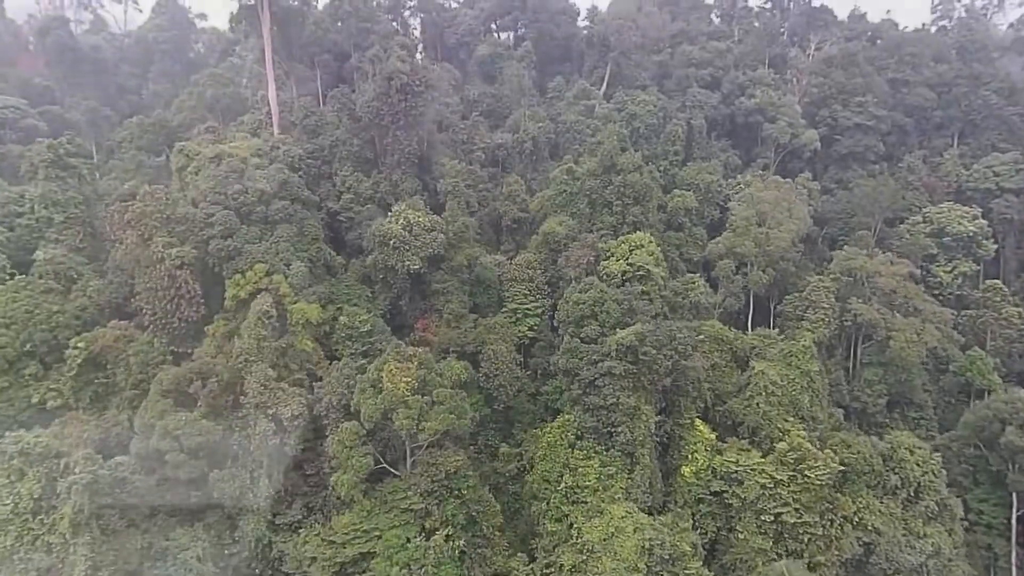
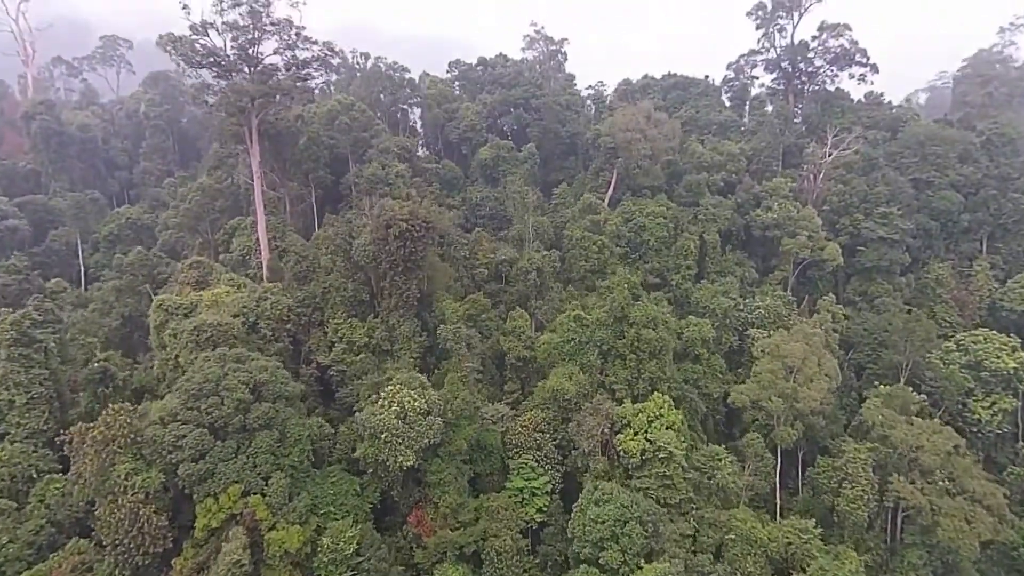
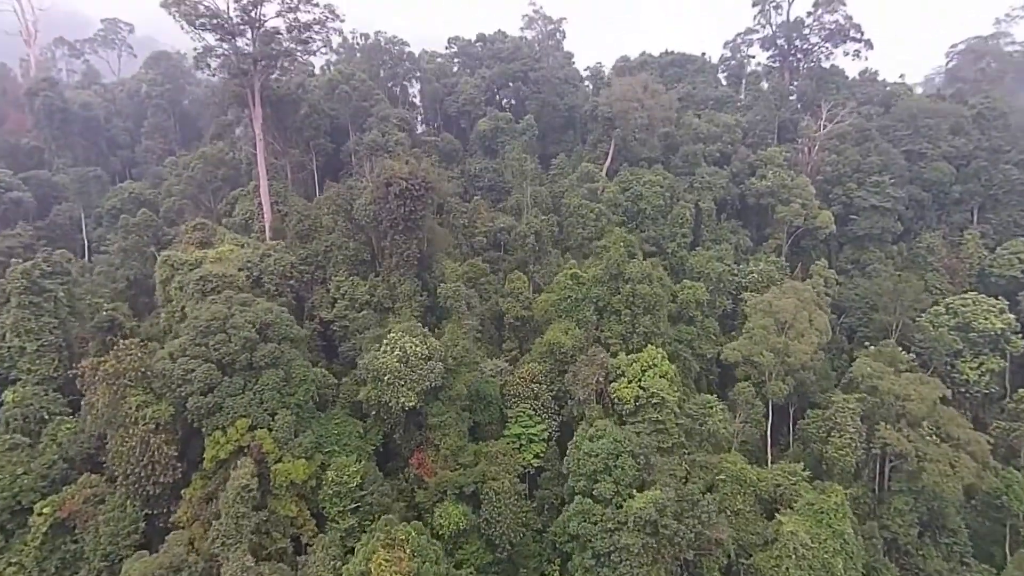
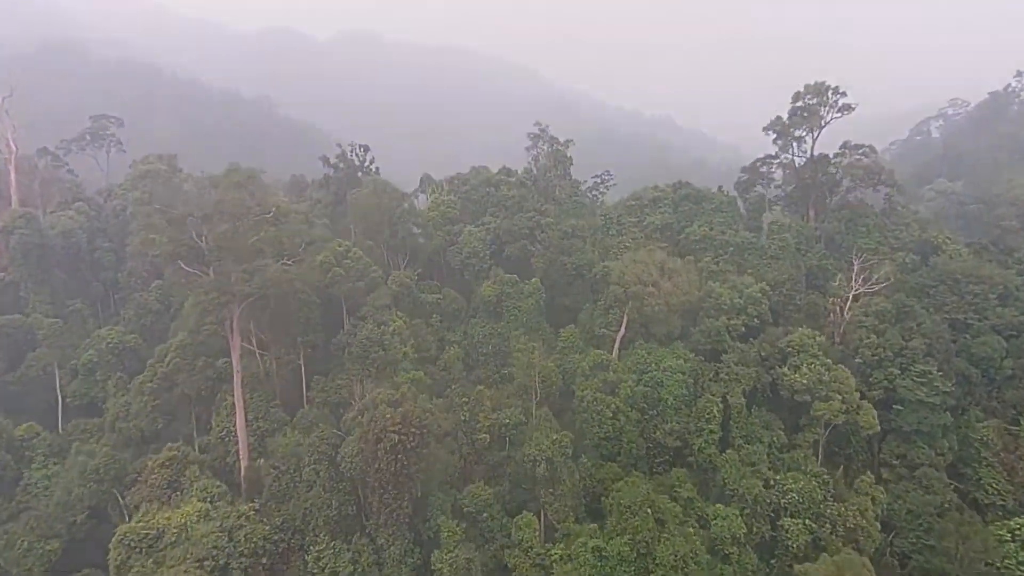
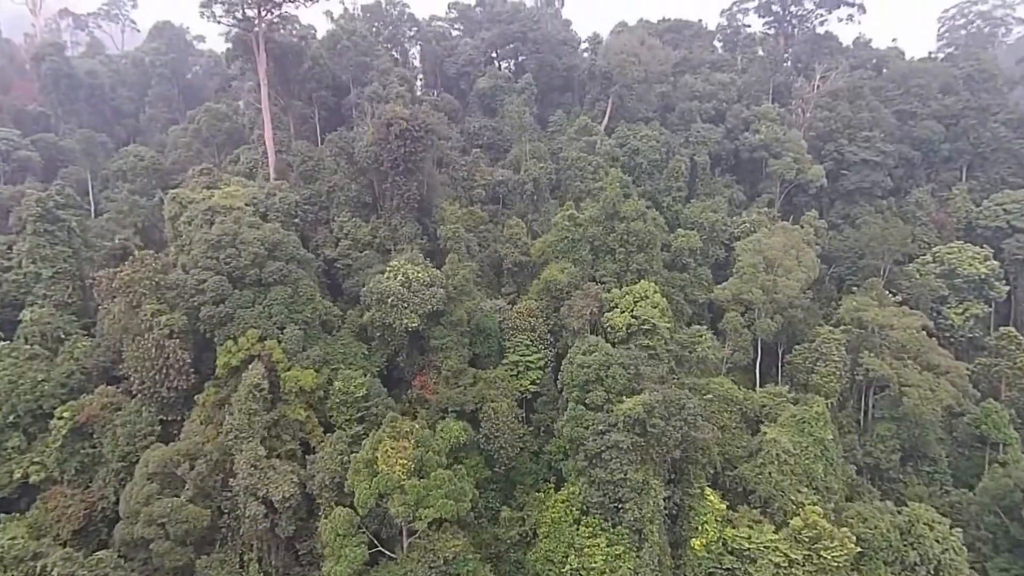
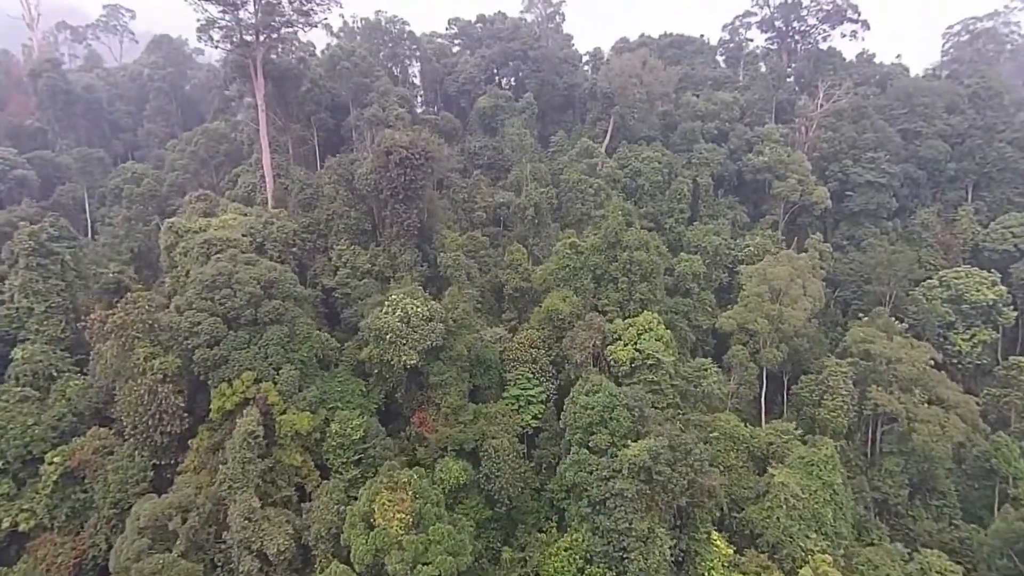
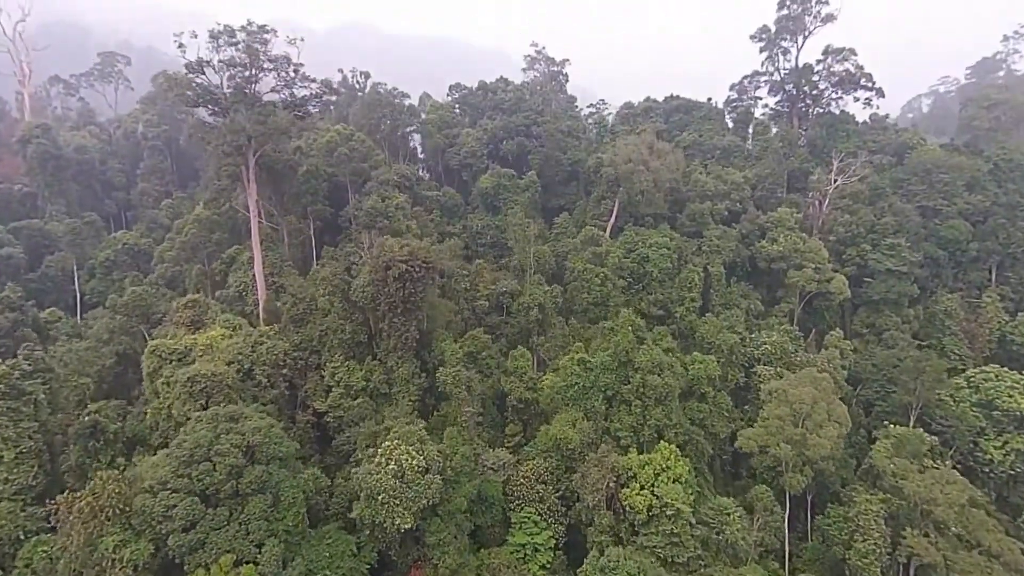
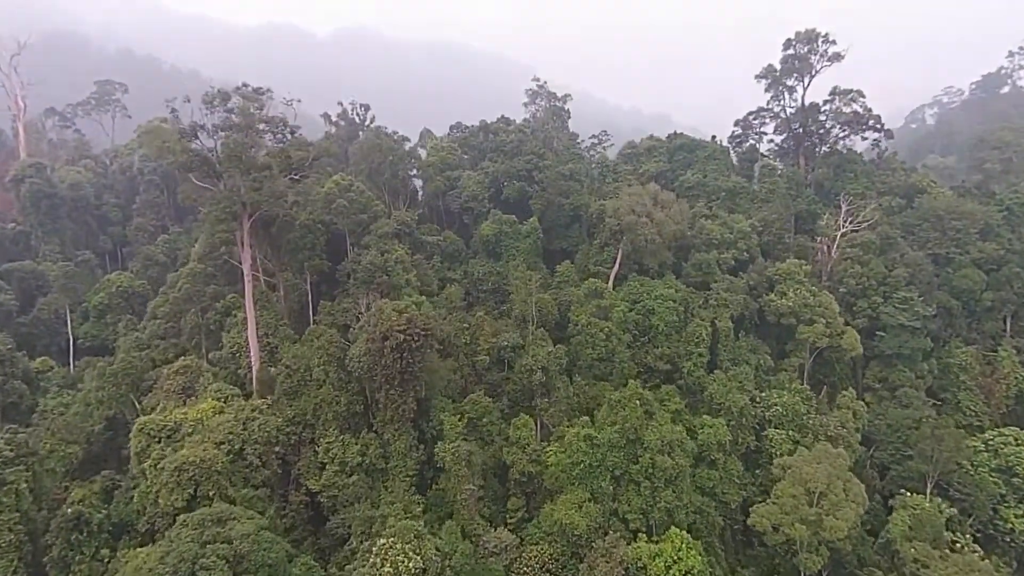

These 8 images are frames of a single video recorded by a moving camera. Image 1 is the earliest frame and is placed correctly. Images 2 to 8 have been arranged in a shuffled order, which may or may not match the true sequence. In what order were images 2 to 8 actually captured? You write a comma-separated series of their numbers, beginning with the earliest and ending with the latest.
5, 6, 3, 2, 7, 8, 4
